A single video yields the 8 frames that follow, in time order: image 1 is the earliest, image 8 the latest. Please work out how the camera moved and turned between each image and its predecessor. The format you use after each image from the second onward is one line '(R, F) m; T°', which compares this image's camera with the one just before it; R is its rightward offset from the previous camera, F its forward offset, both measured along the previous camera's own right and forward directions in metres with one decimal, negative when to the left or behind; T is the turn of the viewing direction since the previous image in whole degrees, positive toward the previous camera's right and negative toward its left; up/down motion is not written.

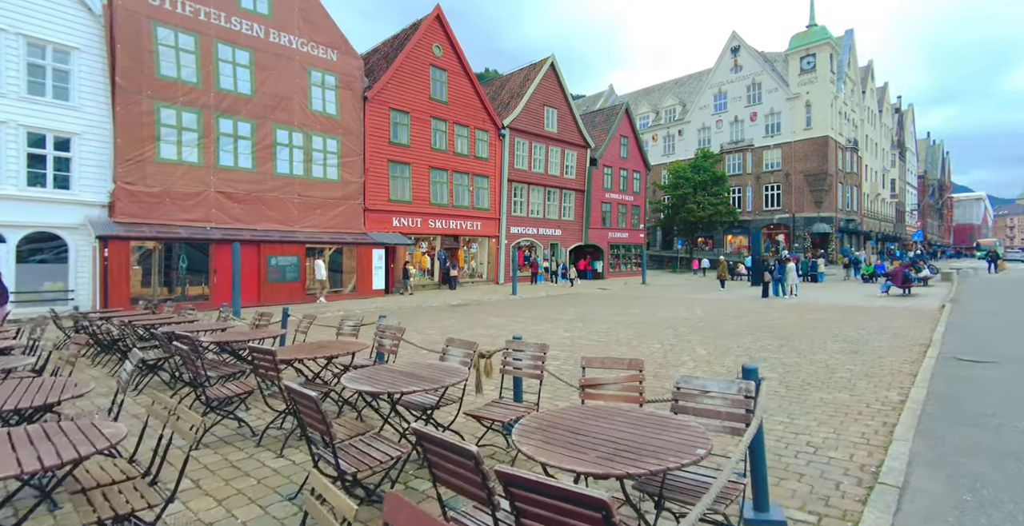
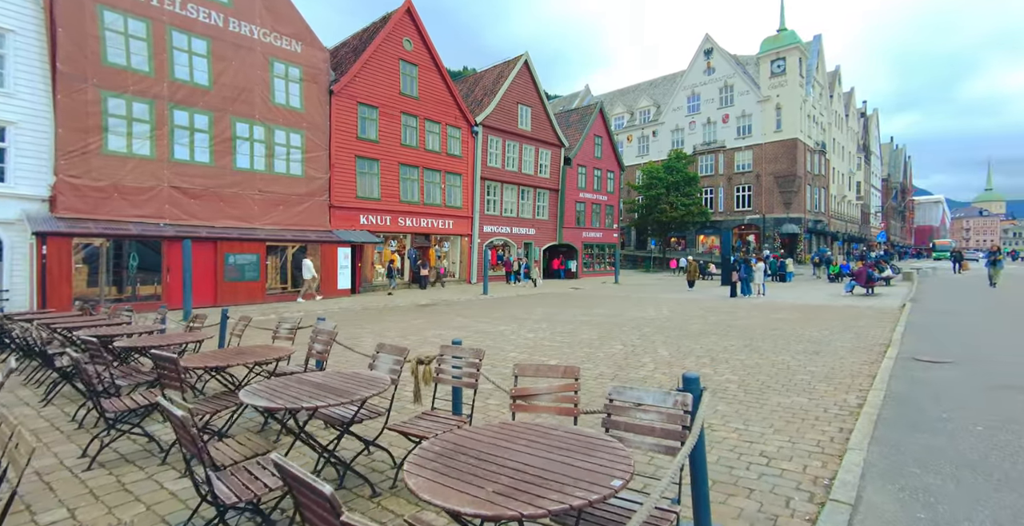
(+0.3, +0.3) m; +3°
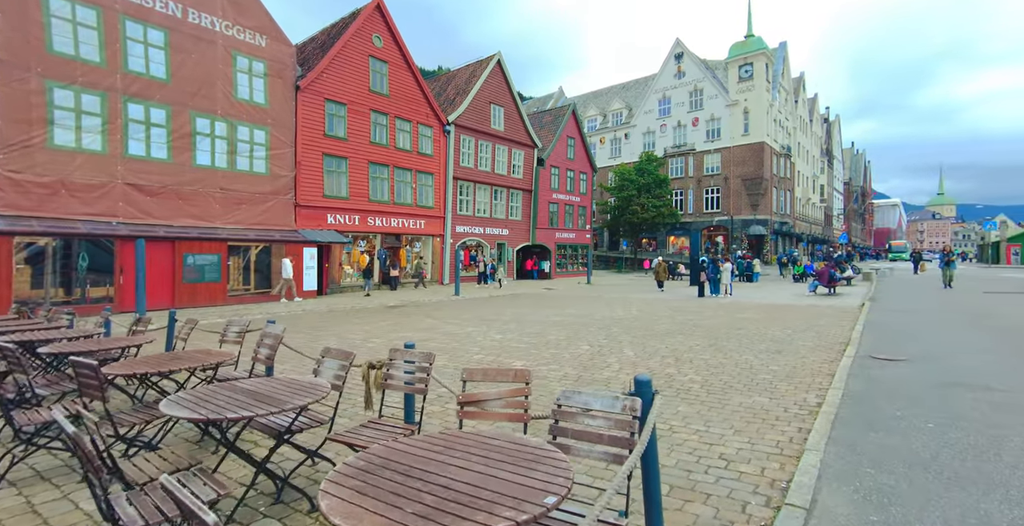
(+0.1, +0.1) m; +3°
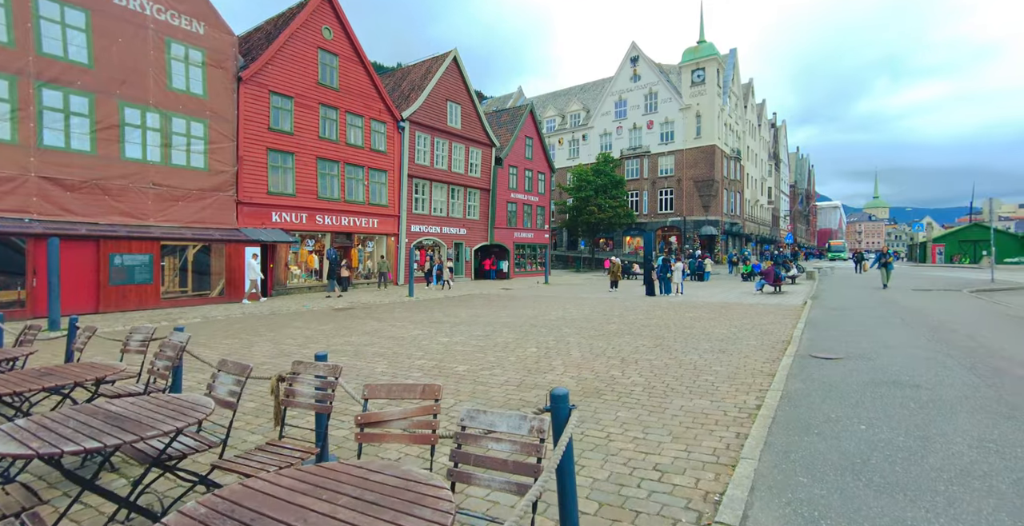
(+0.3, +0.3) m; +4°
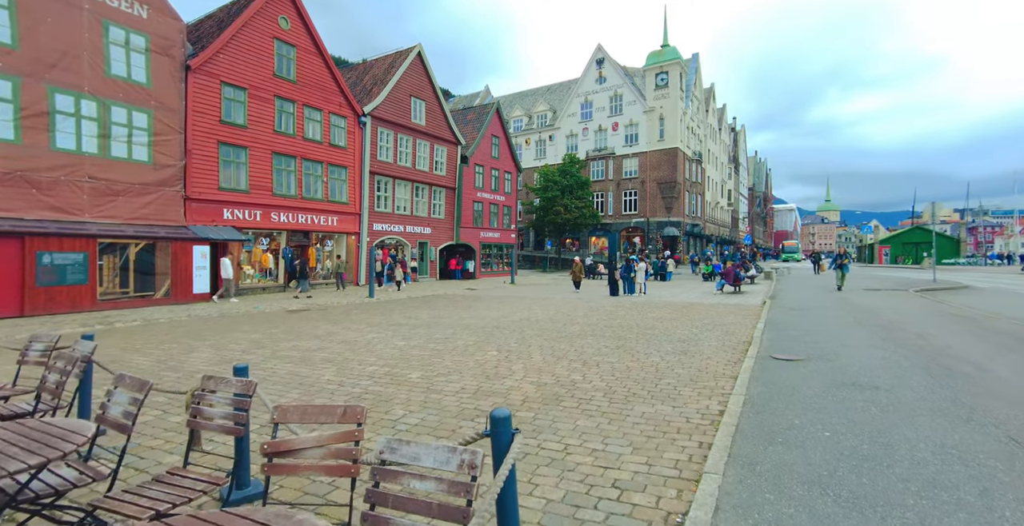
(+0.1, +0.3) m; +4°
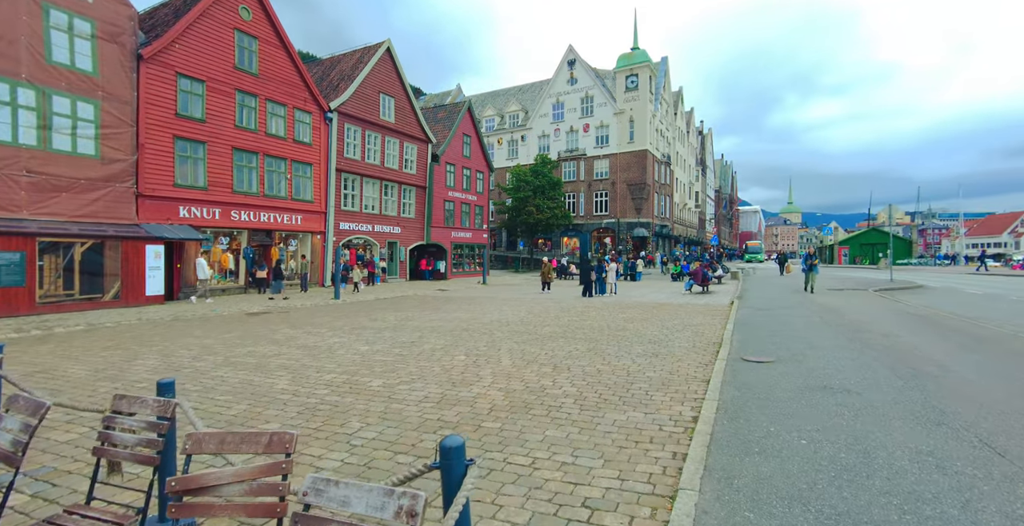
(+0.1, +0.3) m; +3°
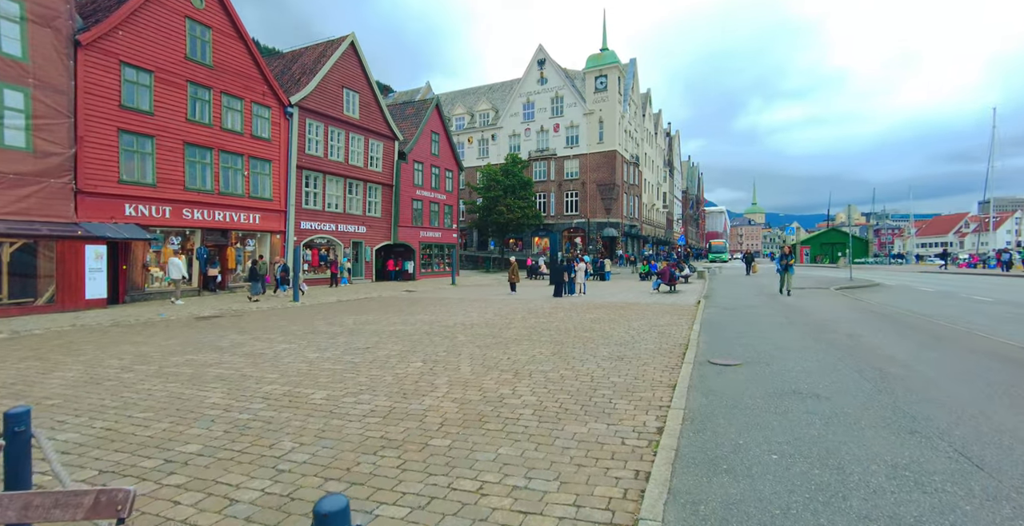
(+0.2, +0.4) m; +3°
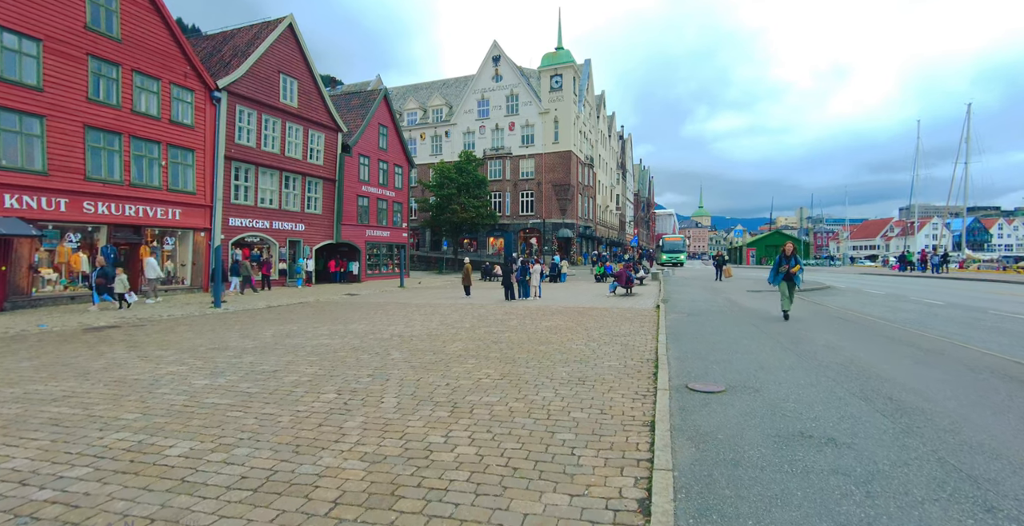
(+0.2, +1.6) m; +5°
